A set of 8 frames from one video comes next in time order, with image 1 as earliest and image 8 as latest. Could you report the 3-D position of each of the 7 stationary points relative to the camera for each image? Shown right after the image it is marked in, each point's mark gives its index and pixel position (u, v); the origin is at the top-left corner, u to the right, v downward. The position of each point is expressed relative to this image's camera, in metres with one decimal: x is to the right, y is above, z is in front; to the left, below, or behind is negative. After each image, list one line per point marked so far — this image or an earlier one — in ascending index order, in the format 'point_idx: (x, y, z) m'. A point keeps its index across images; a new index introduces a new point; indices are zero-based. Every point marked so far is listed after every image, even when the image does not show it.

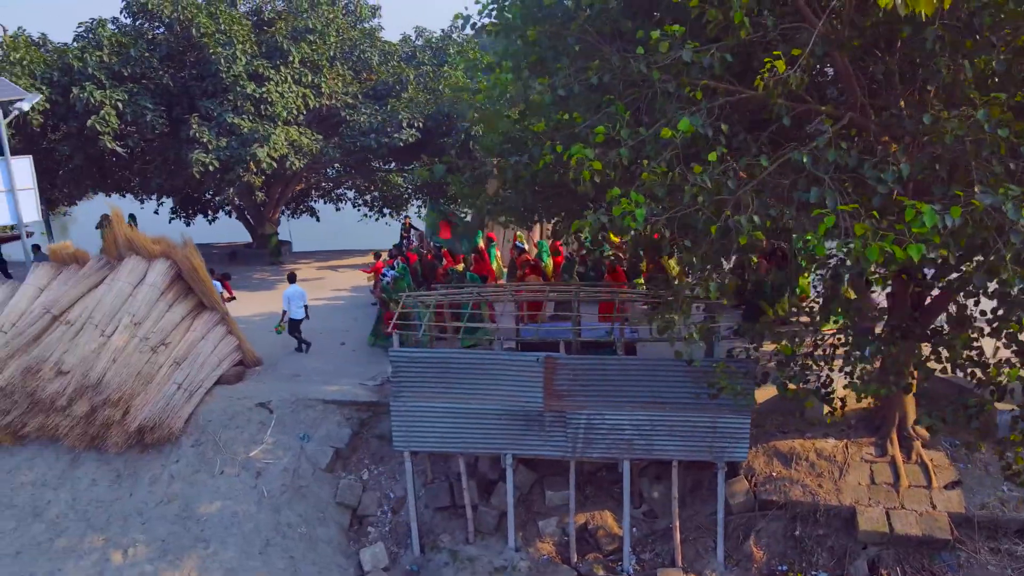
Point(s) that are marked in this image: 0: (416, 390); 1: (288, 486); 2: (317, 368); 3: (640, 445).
0: (-0.8, -0.8, +6.0) m
1: (-2.0, -1.8, +6.7) m
2: (-2.2, -0.9, +8.4) m
3: (+1.0, -1.2, +5.8) m
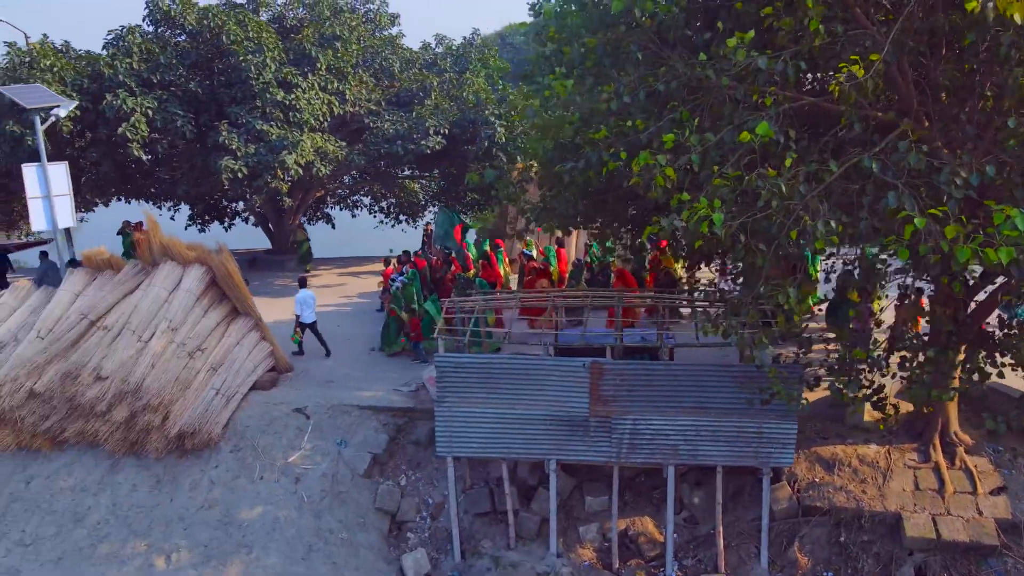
0: (-0.4, -0.8, +6.0) m
1: (-1.6, -1.8, +6.7) m
2: (-1.8, -1.0, +8.4) m
3: (+1.3, -1.2, +5.8) m
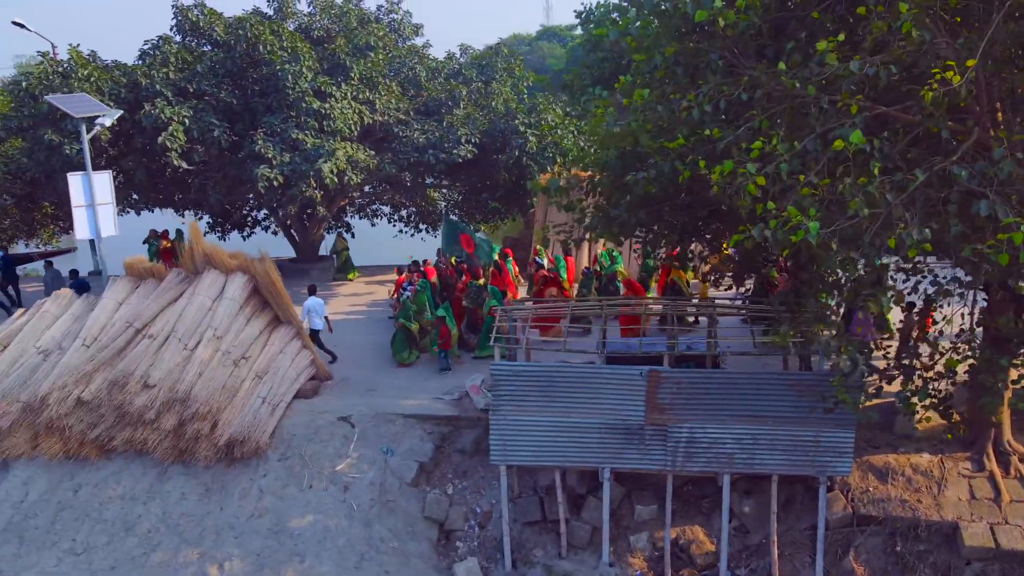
0: (0.0, -0.9, +6.0) m
1: (-1.2, -1.9, +6.7) m
2: (-1.4, -1.0, +8.4) m
3: (+1.8, -1.3, +5.8) m
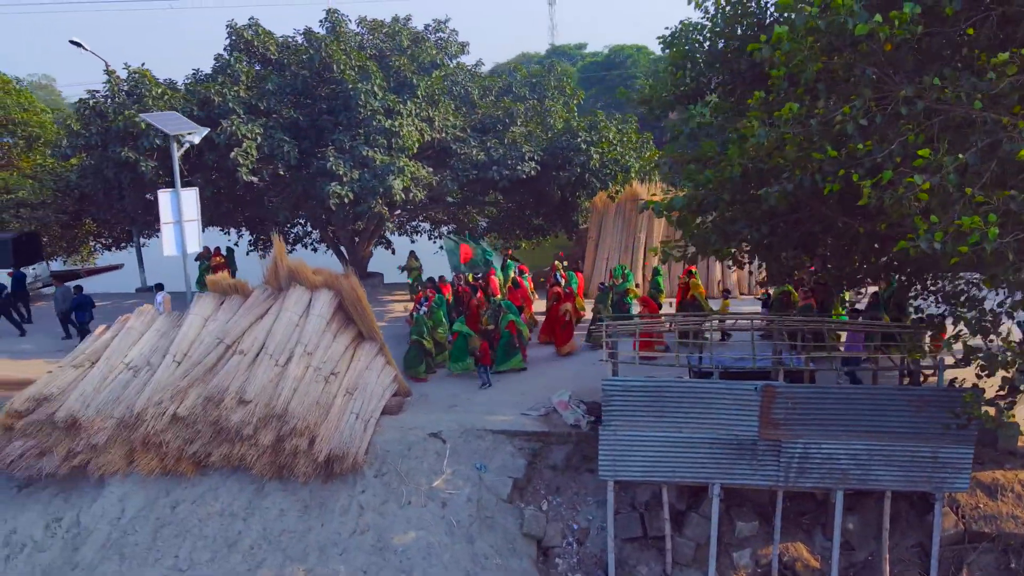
0: (+0.9, -1.0, +6.0) m
1: (-0.3, -2.0, +6.6) m
2: (-0.5, -1.2, +8.4) m
3: (+2.6, -1.4, +5.7) m
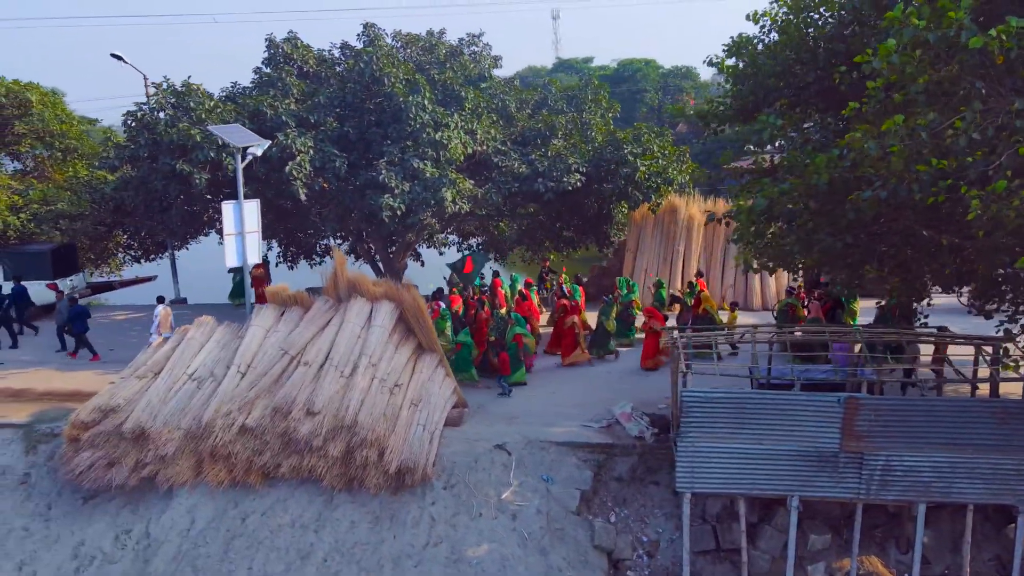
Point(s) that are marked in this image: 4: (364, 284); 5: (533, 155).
0: (+1.5, -1.1, +6.0) m
1: (+0.3, -2.1, +6.6) m
2: (+0.1, -1.4, +8.3) m
3: (+3.3, -1.5, +5.7) m
4: (-1.5, 0.0, +7.9) m
5: (+0.3, +2.0, +11.5) m
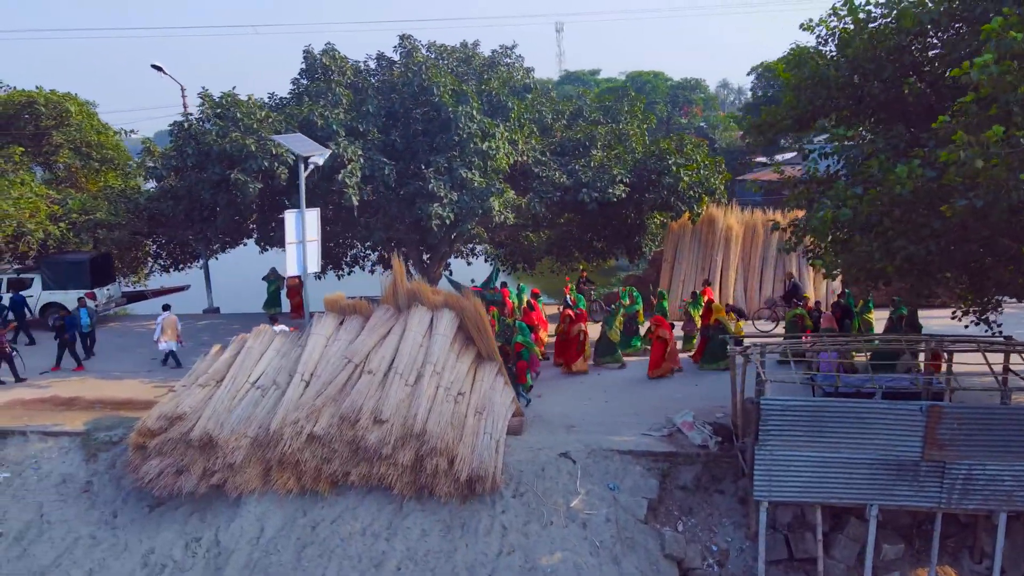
0: (+2.1, -1.2, +6.0) m
1: (+0.9, -2.2, +6.6) m
2: (+0.8, -1.5, +8.3) m
3: (+3.9, -1.6, +5.7) m
4: (-0.9, -0.1, +7.9) m
5: (+0.9, +1.9, +11.5) m
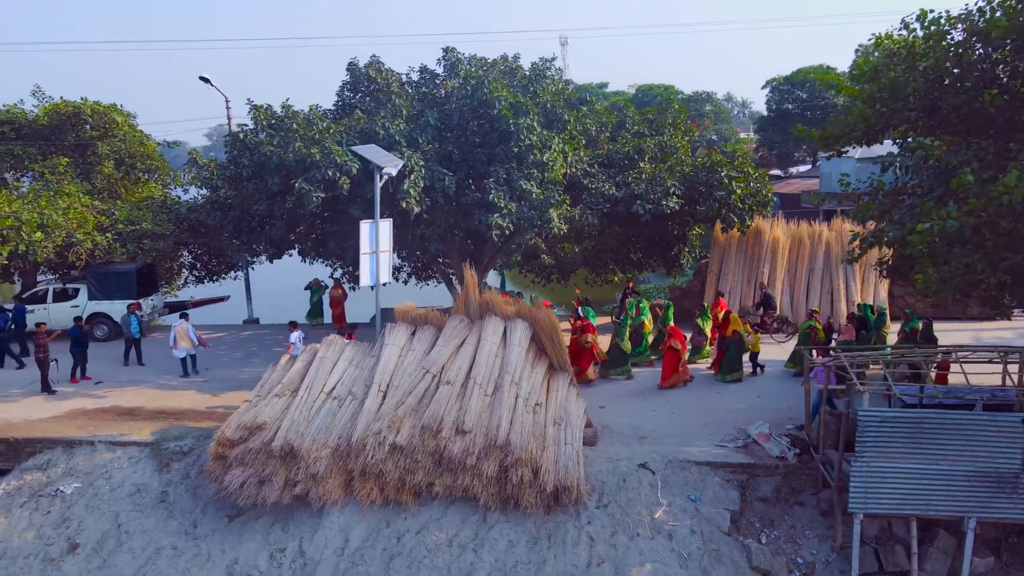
0: (+2.9, -1.3, +5.9) m
1: (+1.7, -2.3, +6.6) m
2: (+1.5, -1.6, +8.3) m
3: (+4.6, -1.7, +5.7) m
4: (-0.2, -0.2, +7.9) m
5: (+1.7, +1.7, +11.6) m
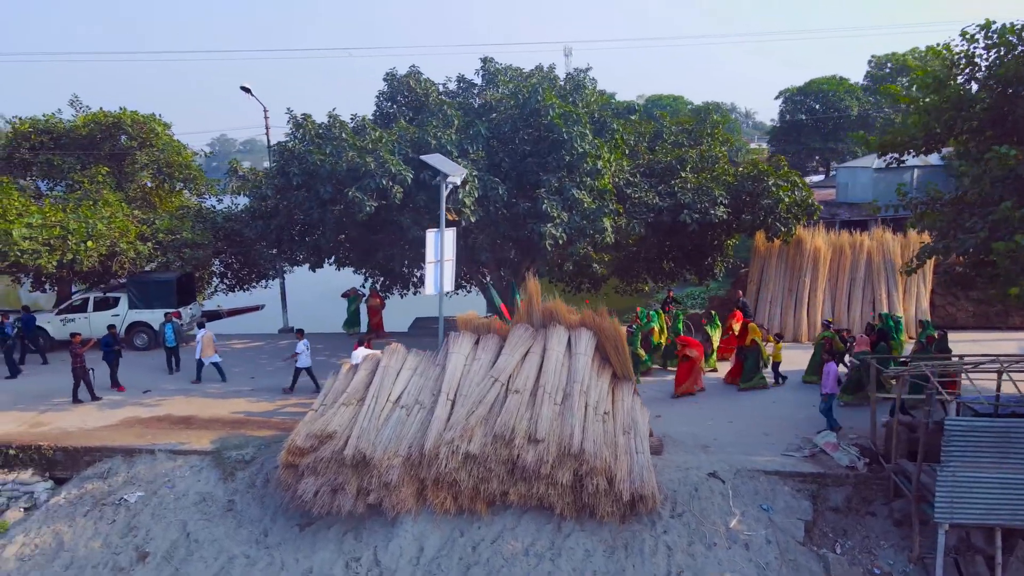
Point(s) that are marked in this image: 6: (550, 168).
0: (+3.6, -1.3, +5.9) m
1: (+2.3, -2.4, +6.5) m
2: (+2.2, -1.7, +8.3) m
3: (+5.3, -1.7, +5.7) m
4: (+0.5, -0.3, +7.9) m
5: (+2.4, +1.6, +11.6) m
6: (+0.5, +1.6, +10.2) m
